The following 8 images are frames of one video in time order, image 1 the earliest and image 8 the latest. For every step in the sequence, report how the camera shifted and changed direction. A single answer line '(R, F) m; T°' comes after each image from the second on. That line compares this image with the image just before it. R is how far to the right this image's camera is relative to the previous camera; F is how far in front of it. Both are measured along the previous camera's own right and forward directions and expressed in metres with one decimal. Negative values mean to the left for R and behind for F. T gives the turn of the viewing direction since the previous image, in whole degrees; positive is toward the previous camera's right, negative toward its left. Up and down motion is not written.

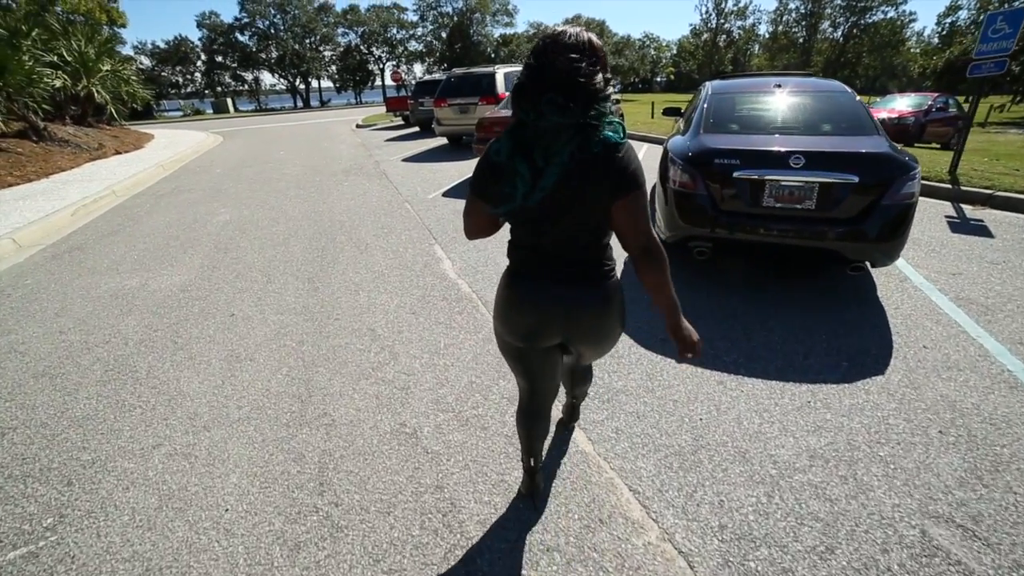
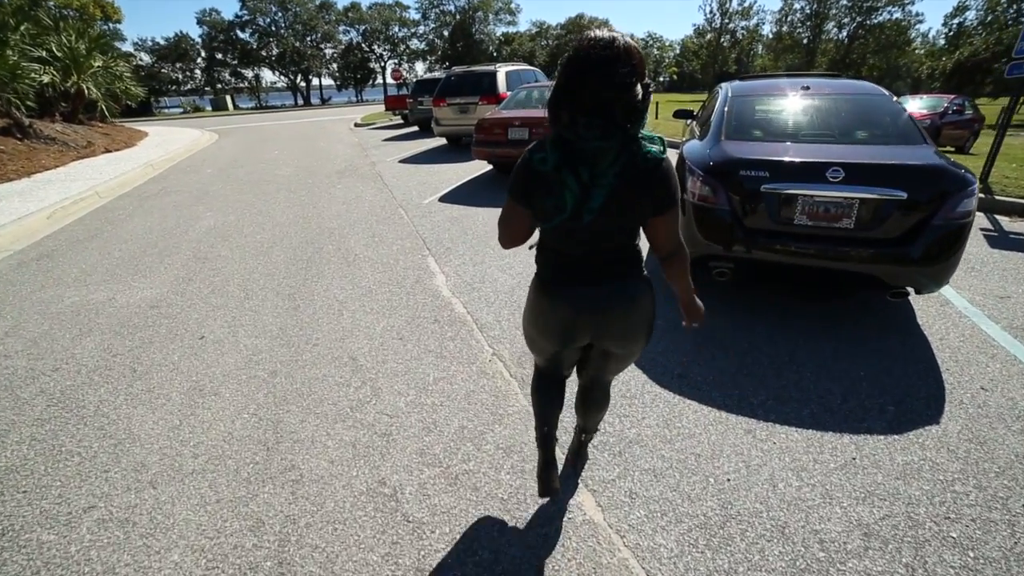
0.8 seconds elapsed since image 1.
(0.0, +0.4) m; 0°
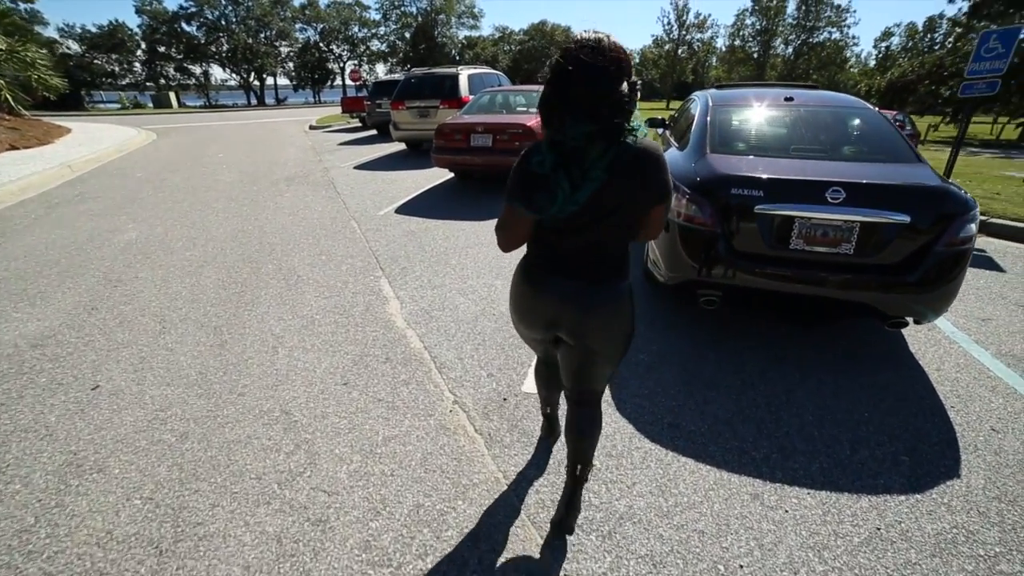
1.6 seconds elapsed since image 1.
(0.0, +0.4) m; +5°
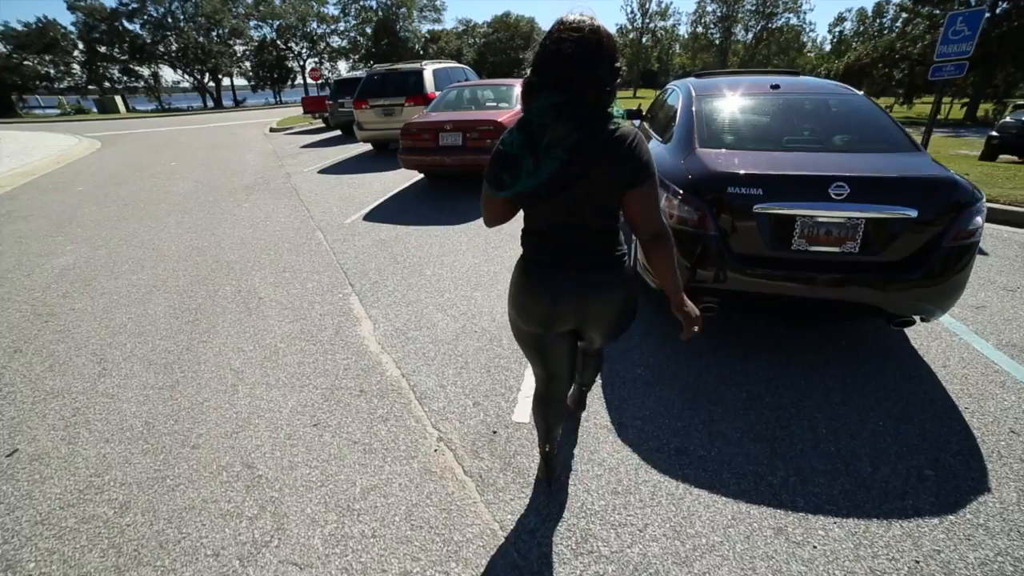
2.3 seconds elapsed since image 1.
(0.0, +0.3) m; +3°
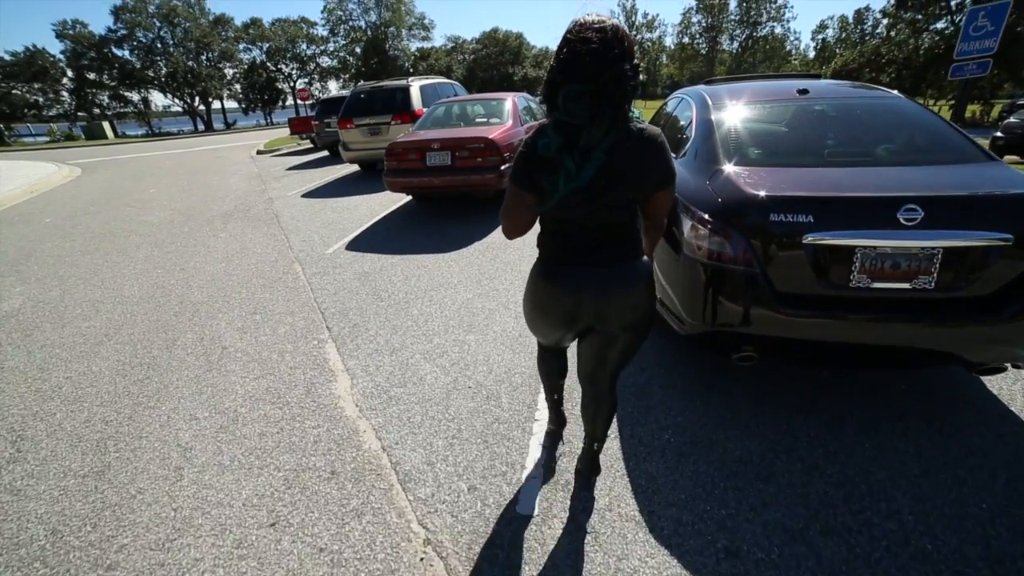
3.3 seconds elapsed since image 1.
(0.0, +0.5) m; 0°
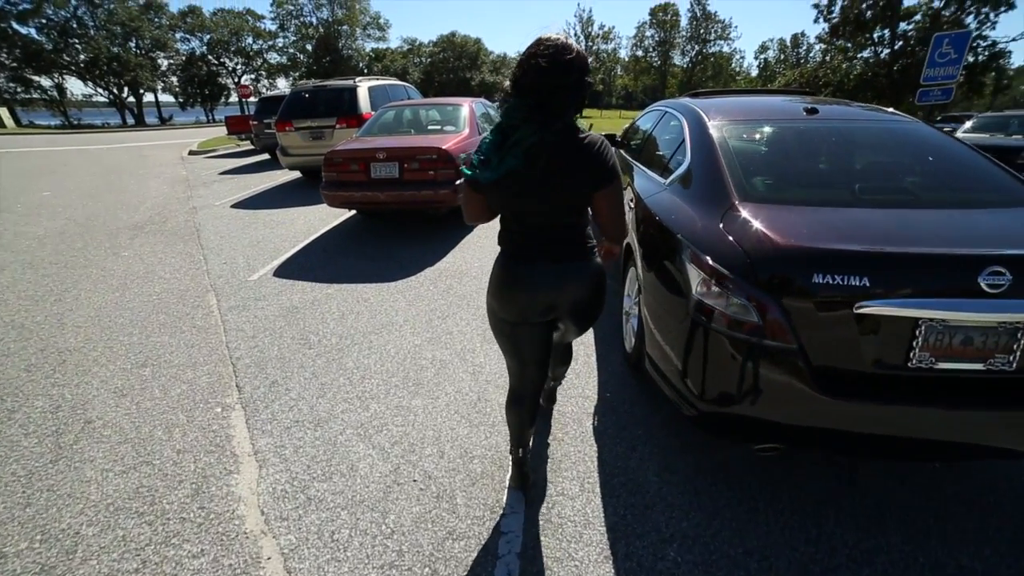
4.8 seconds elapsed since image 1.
(0.0, +0.6) m; +5°
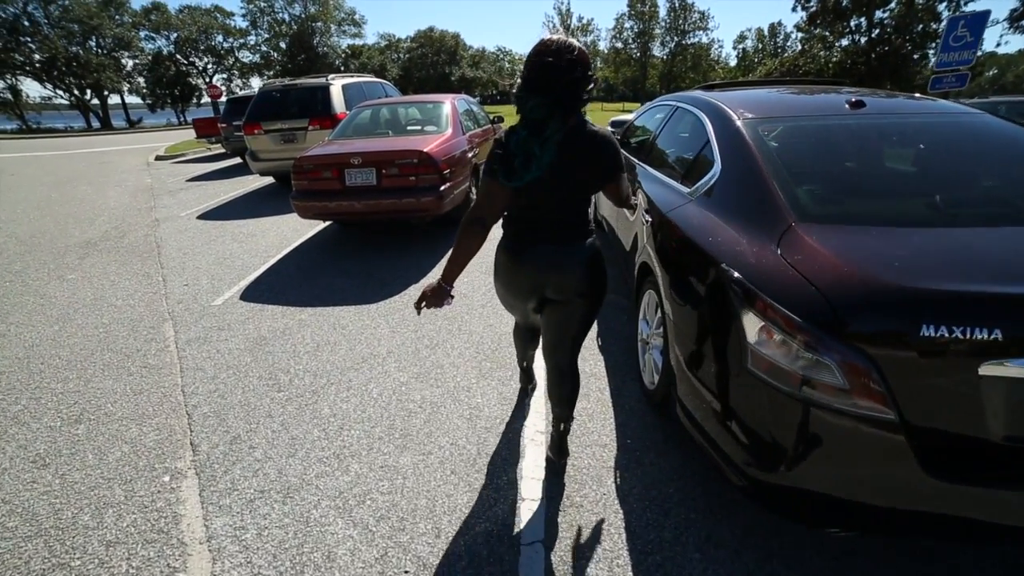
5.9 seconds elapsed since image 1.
(-0.1, +0.4) m; +2°
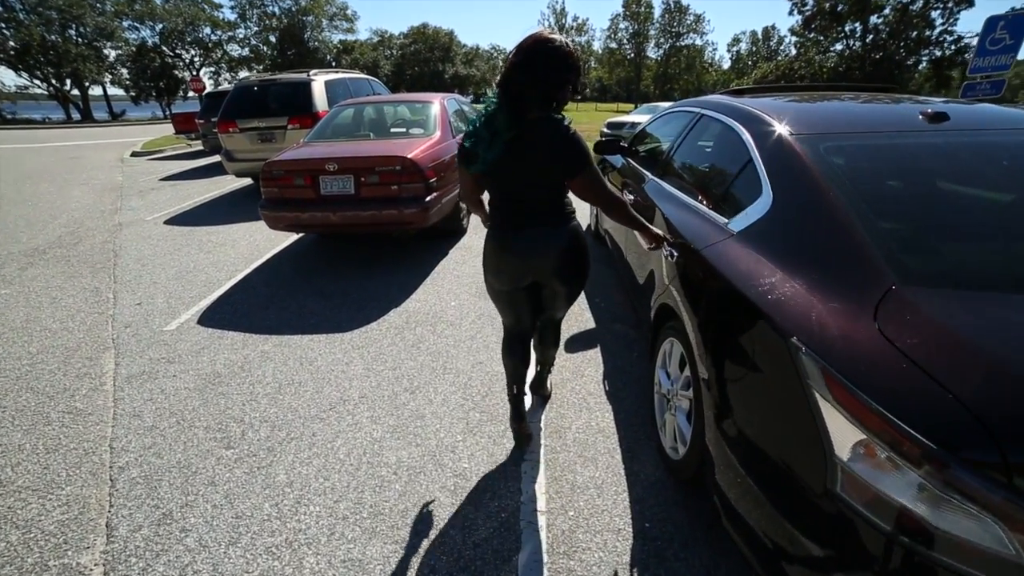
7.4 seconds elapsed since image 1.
(0.0, +0.4) m; +1°
